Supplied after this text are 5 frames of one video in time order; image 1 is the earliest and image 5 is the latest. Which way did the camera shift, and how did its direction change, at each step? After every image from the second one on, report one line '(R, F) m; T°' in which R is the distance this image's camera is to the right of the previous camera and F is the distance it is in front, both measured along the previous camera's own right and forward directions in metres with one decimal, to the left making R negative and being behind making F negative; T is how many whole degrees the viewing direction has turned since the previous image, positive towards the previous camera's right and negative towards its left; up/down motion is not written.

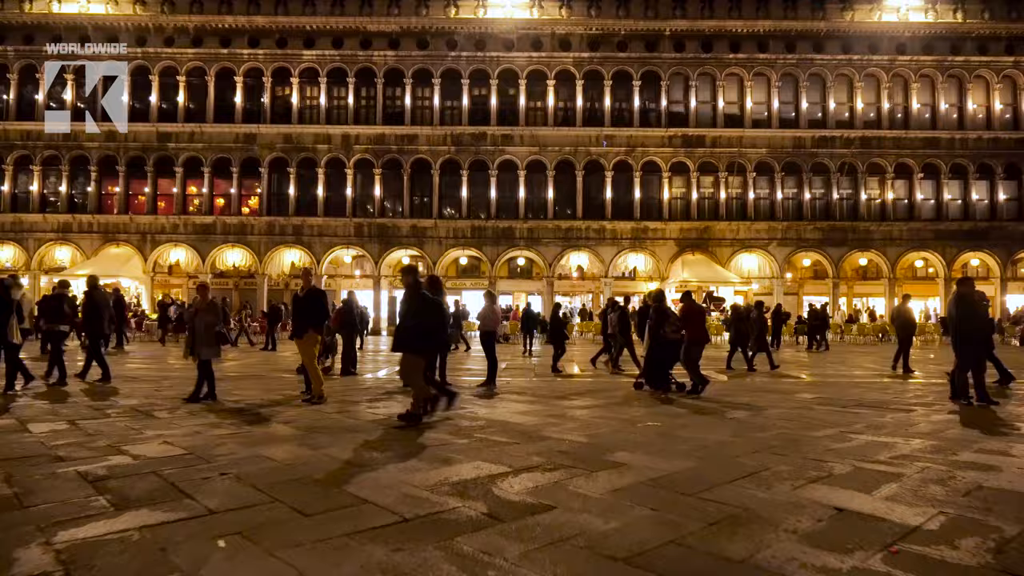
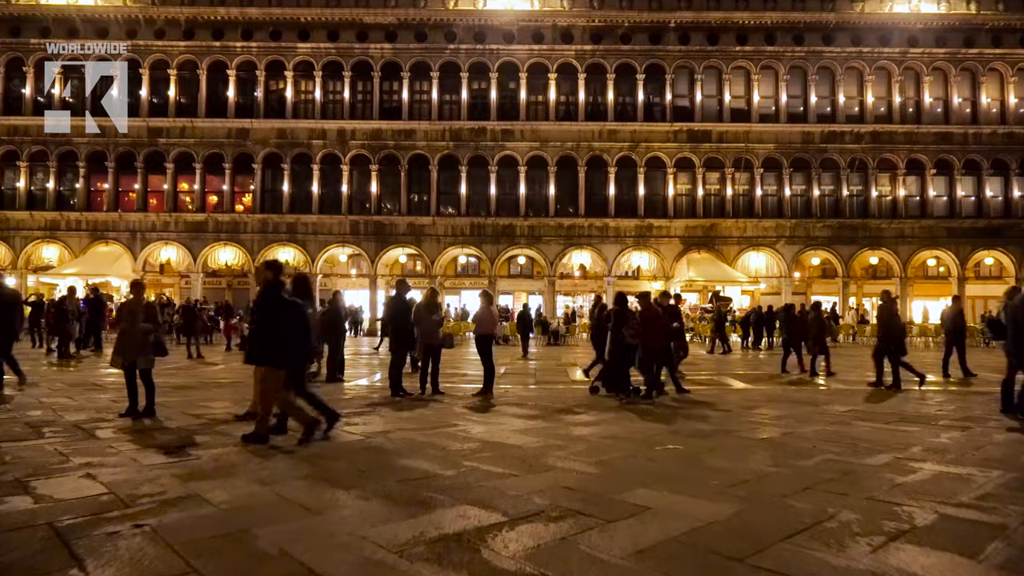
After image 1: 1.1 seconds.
(0.0, +1.2) m; 0°
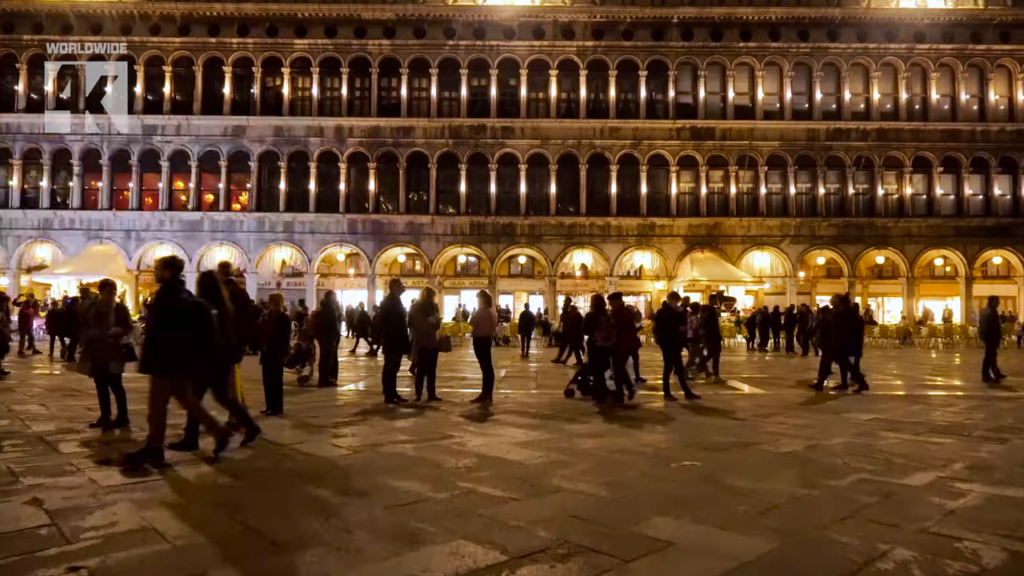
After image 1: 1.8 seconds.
(0.0, +0.6) m; 0°
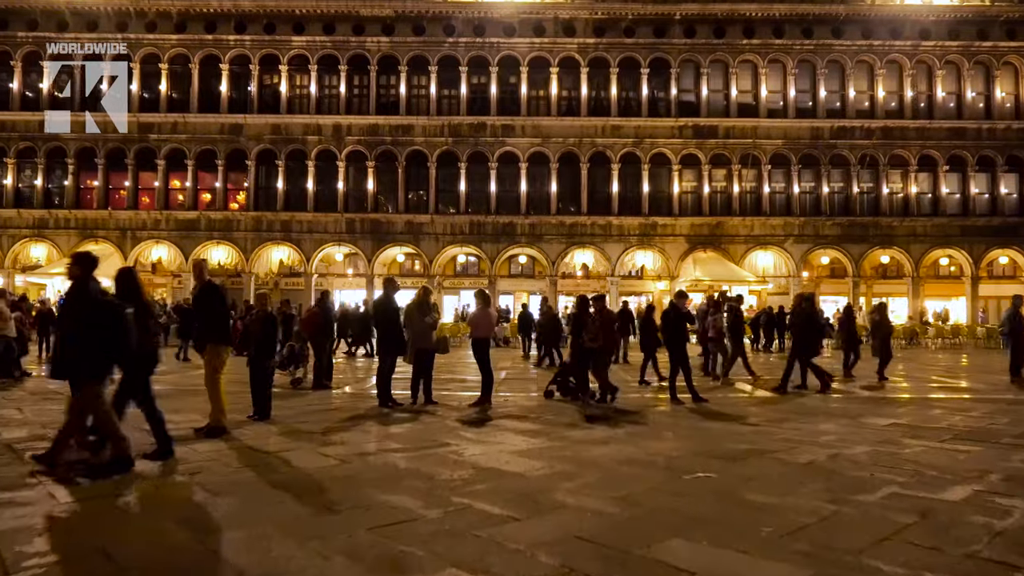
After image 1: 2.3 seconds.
(0.0, +0.5) m; 0°
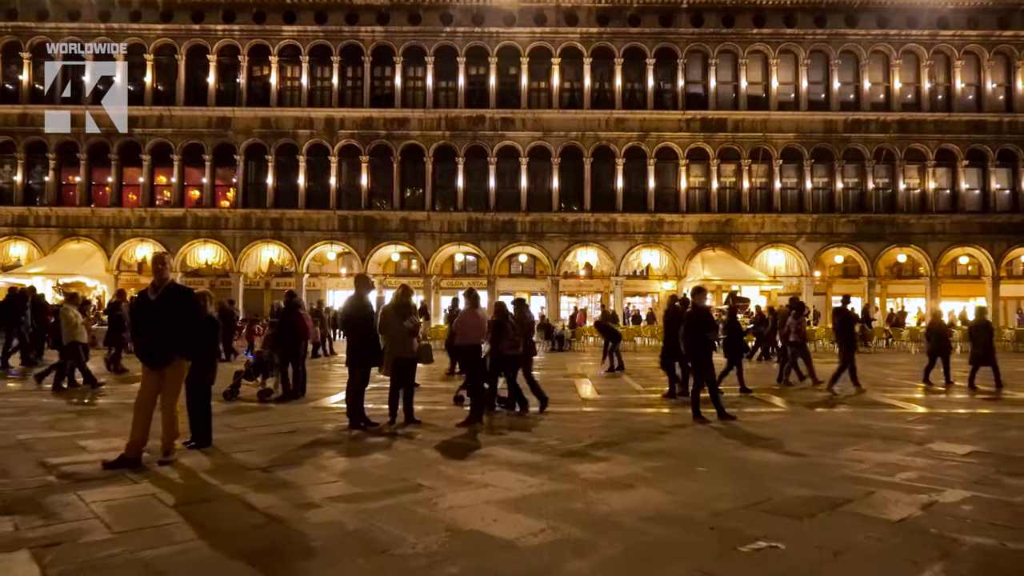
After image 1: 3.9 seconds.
(+0.1, +1.6) m; 0°
